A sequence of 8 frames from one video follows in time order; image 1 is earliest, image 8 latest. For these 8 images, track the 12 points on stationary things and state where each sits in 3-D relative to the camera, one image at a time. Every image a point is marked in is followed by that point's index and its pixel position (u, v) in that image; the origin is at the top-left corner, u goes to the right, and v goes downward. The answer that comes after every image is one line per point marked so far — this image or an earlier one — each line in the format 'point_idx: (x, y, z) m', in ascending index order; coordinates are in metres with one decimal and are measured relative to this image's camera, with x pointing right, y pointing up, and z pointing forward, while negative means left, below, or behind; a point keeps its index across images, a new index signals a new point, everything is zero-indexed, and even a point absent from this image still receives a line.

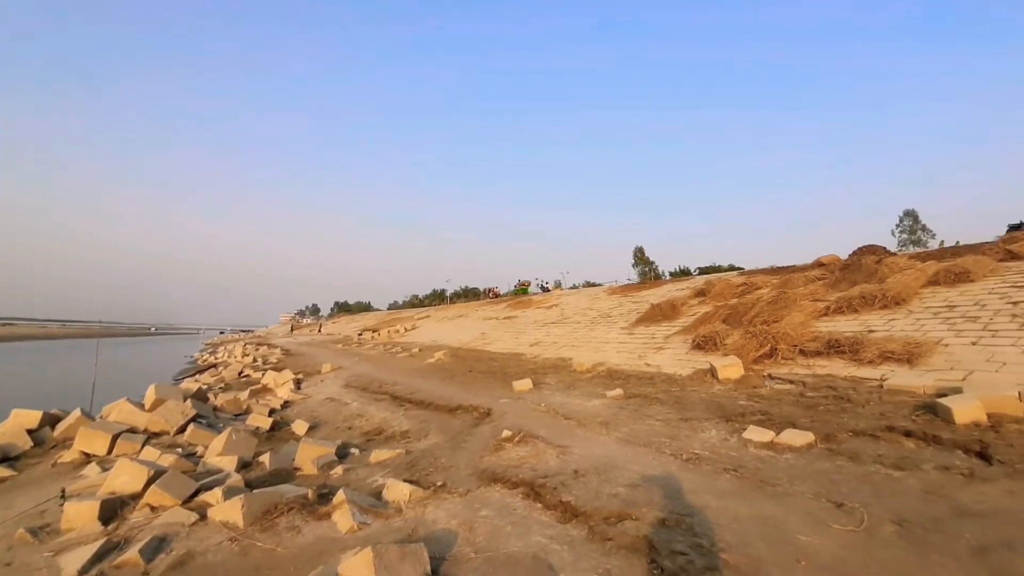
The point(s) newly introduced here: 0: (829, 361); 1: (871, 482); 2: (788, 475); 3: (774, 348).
0: (+4.8, -1.1, +7.5) m
1: (+2.5, -1.4, +3.5) m
2: (+2.1, -1.4, +3.9) m
3: (+4.3, -1.0, +8.2) m
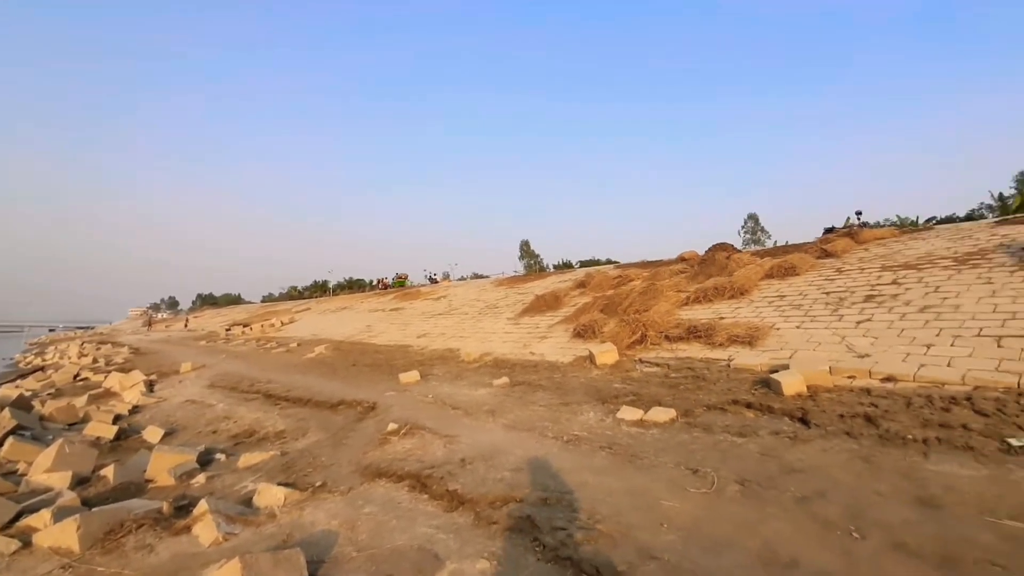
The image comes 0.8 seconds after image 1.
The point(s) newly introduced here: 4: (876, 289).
0: (+3.0, -1.0, +8.3) m
1: (+1.7, -1.3, +4.0) m
2: (+1.2, -1.4, +4.2) m
3: (+2.4, -0.9, +8.9) m
4: (+6.3, 0.0, +8.6) m
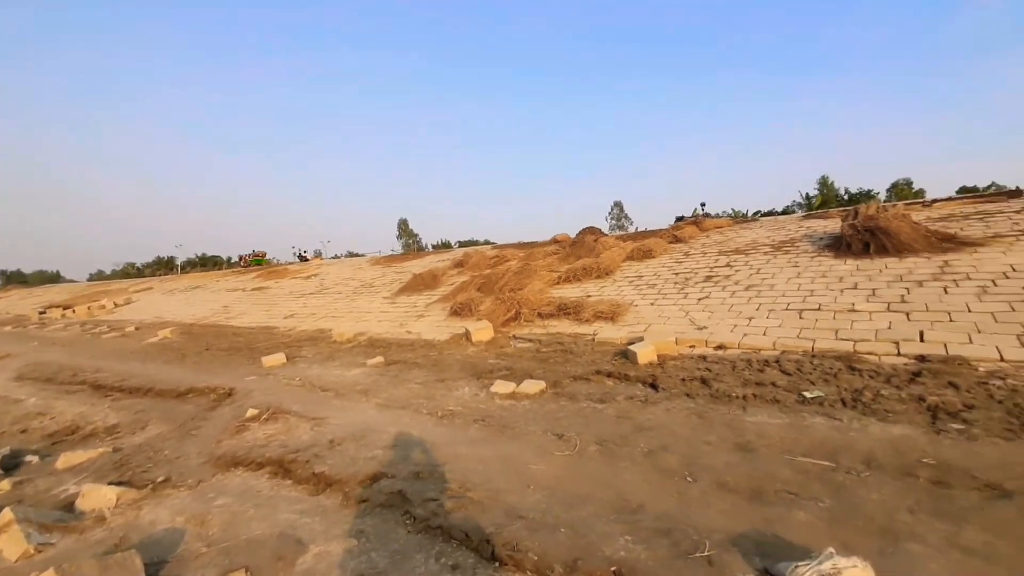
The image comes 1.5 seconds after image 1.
0: (+0.8, -0.6, +8.8) m
1: (+0.6, -1.1, +4.4) m
2: (+0.1, -1.2, +4.5) m
3: (+0.1, -0.5, +9.3) m
4: (+4.0, +0.4, +9.9) m
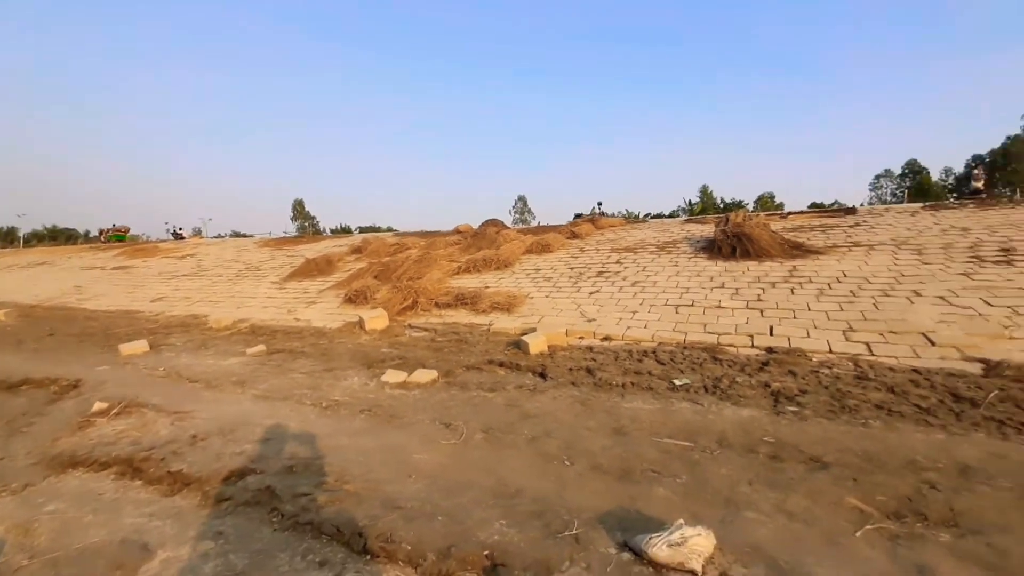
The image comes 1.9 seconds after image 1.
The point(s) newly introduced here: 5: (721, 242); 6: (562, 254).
0: (-1.0, -0.4, +8.8) m
1: (-0.4, -1.0, +4.4) m
2: (-0.9, -1.1, +4.4) m
3: (-1.8, -0.3, +9.1) m
4: (+2.0, +0.5, +10.4) m
5: (+4.2, +0.9, +10.0) m
6: (+1.3, +0.8, +12.5) m
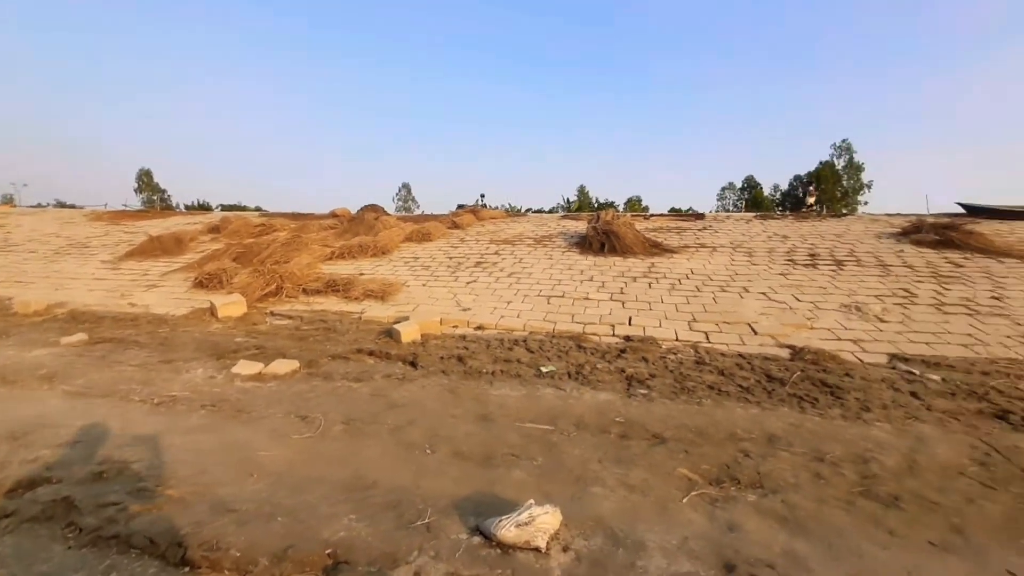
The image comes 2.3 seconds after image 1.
0: (-3.1, -0.2, +8.3) m
1: (-1.5, -0.9, +4.1) m
2: (-2.0, -0.9, +4.0) m
3: (-3.9, 0.0, +8.4) m
4: (-0.6, +0.7, +10.5) m
5: (+1.7, +1.1, +10.6) m
6: (-1.7, +1.1, +12.4) m
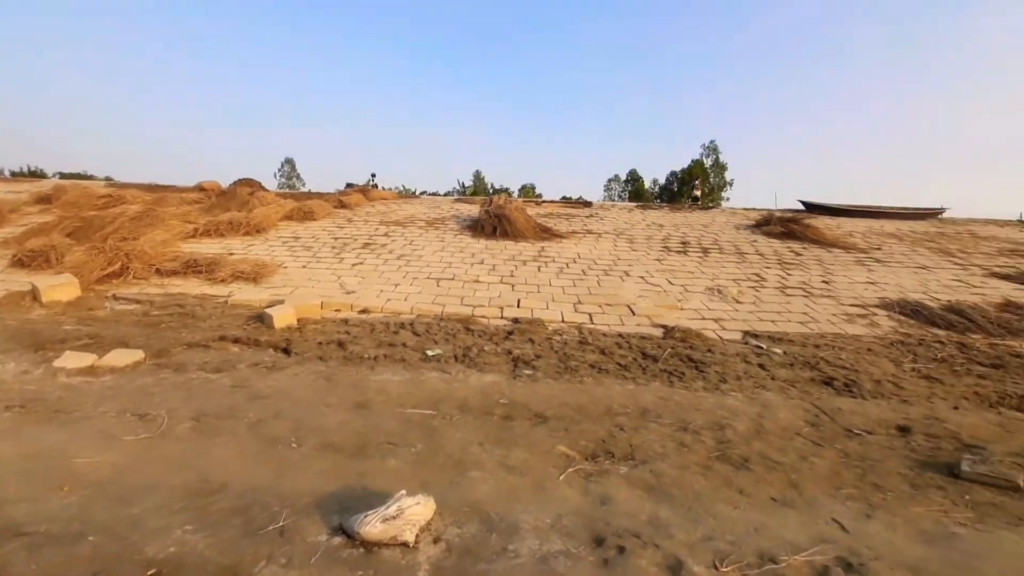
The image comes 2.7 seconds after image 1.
0: (-4.9, +0.1, +7.3) m
1: (-2.4, -0.7, +3.6) m
2: (-2.9, -0.8, +3.4) m
3: (-5.7, +0.3, +7.2) m
4: (-2.8, +1.0, +10.0) m
5: (-0.6, +1.4, +10.6) m
6: (-4.3, +1.5, +11.6) m
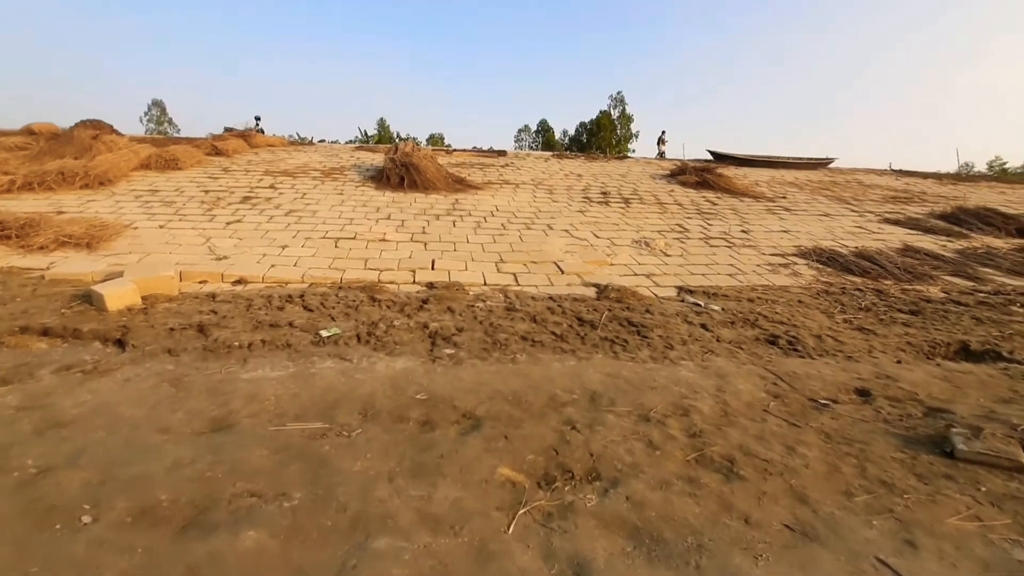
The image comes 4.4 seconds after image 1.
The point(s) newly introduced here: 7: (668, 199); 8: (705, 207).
0: (-5.9, +0.4, +5.5) m
1: (-2.8, -0.6, +2.4) m
2: (-3.2, -0.7, +2.1) m
3: (-6.7, +0.6, +5.3) m
4: (-4.4, +1.7, +8.5) m
5: (-2.3, +2.2, +9.4) m
6: (-6.2, +2.2, +9.7) m
7: (+3.1, +1.8, +10.0) m
8: (+3.7, +1.6, +9.5) m
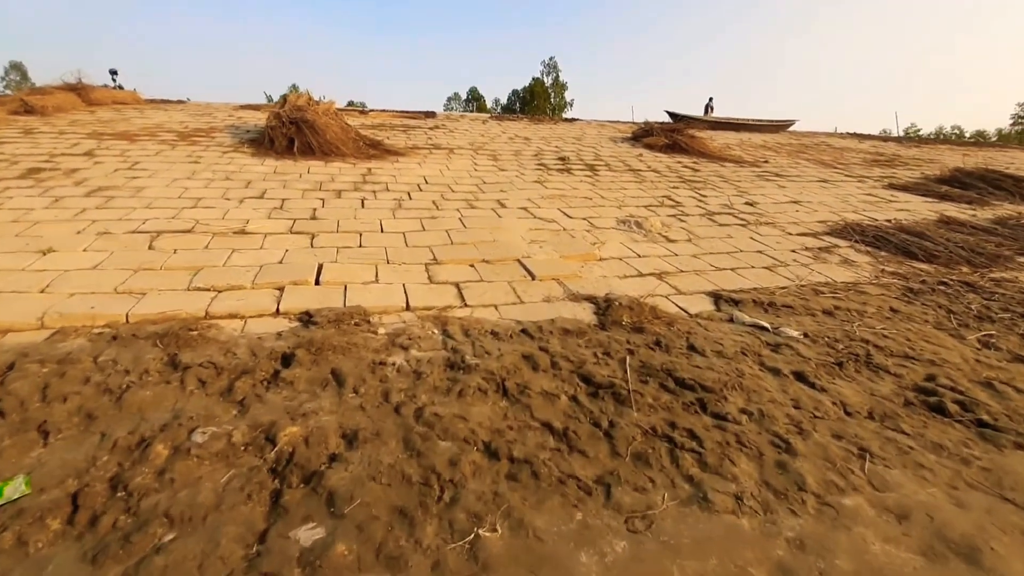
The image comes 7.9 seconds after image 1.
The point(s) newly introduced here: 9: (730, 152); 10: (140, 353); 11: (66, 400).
0: (-6.3, 0.0, +2.6) m
1: (-2.8, -1.0, 0.0) m
2: (-3.1, -1.1, -0.4) m
3: (-7.0, +0.1, +2.3) m
4: (-5.2, +1.5, +5.6) m
5: (-3.3, +2.2, +6.8) m
6: (-7.1, +2.0, +6.6) m
7: (+2.1, +2.0, +8.1) m
8: (+2.7, +1.8, +7.7) m
9: (+4.3, +2.7, +9.8) m
10: (-1.7, -0.3, +2.3) m
11: (-1.7, -0.4, +2.0) m
